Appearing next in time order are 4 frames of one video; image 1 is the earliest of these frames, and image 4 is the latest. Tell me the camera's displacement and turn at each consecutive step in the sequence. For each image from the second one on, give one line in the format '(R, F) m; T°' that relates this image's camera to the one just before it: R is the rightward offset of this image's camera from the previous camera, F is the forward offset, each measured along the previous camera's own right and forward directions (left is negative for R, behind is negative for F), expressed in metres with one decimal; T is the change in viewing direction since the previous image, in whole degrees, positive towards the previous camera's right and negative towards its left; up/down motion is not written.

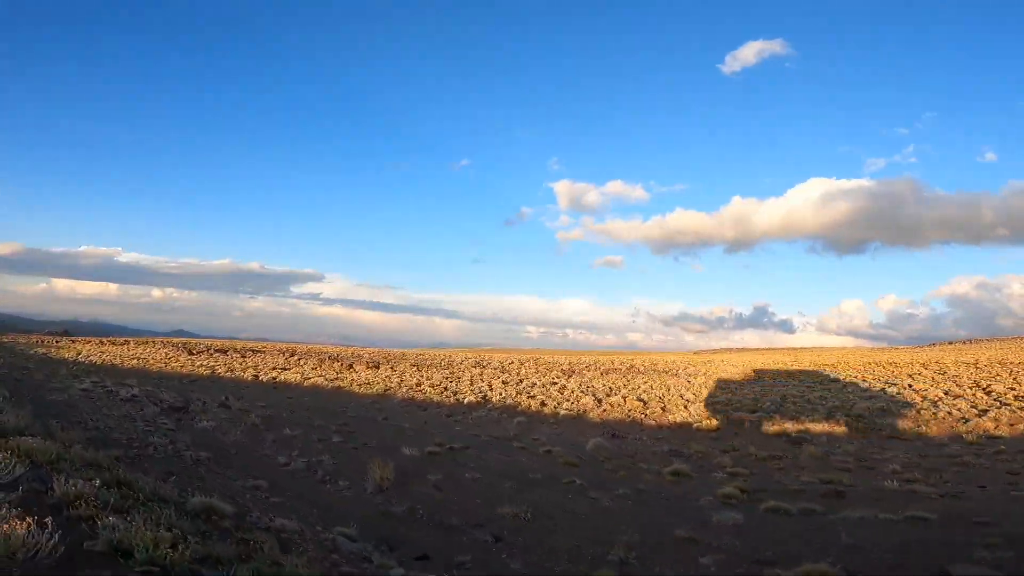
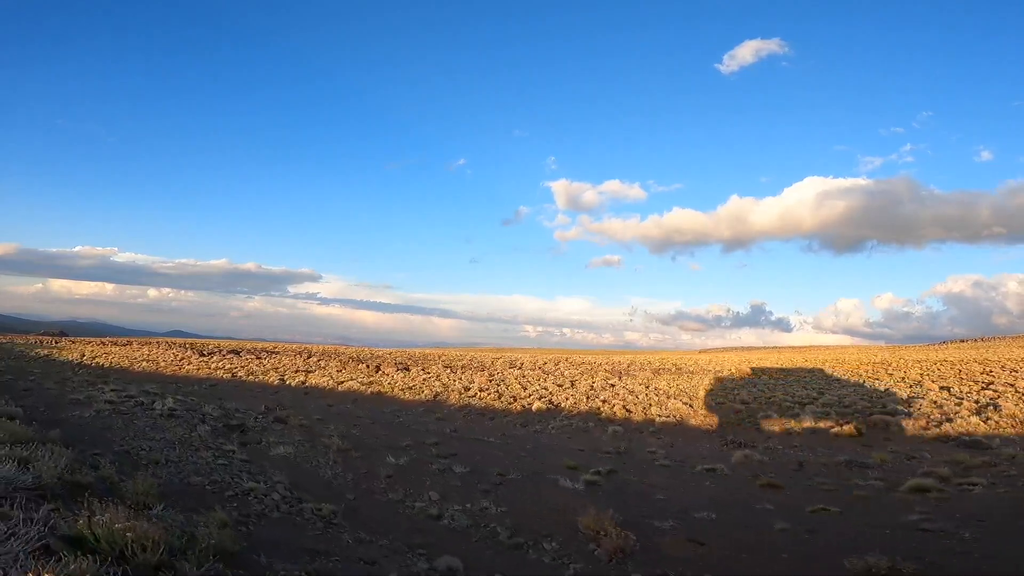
(-0.7, +0.7) m; 0°
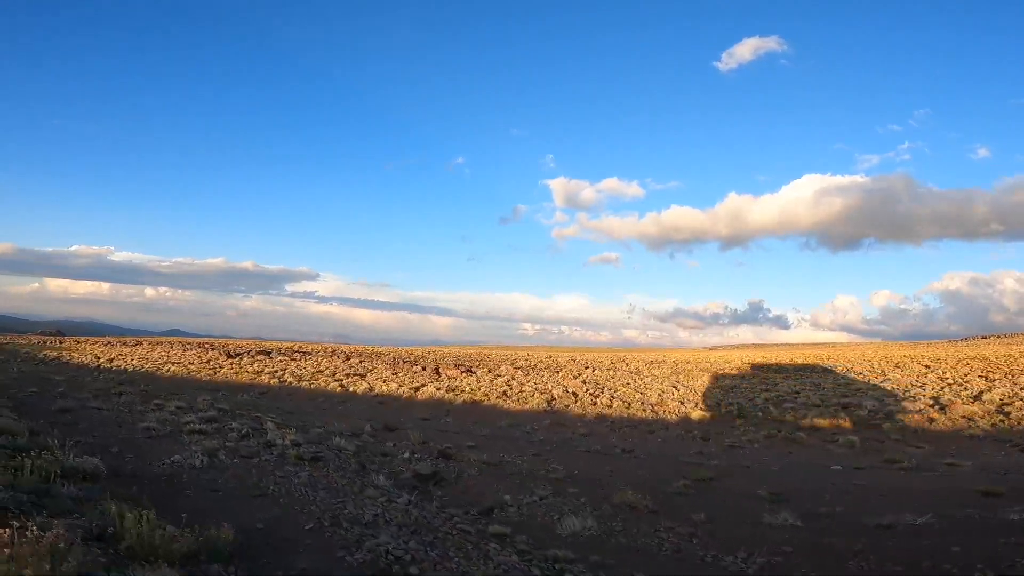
(-0.1, -0.2) m; 0°
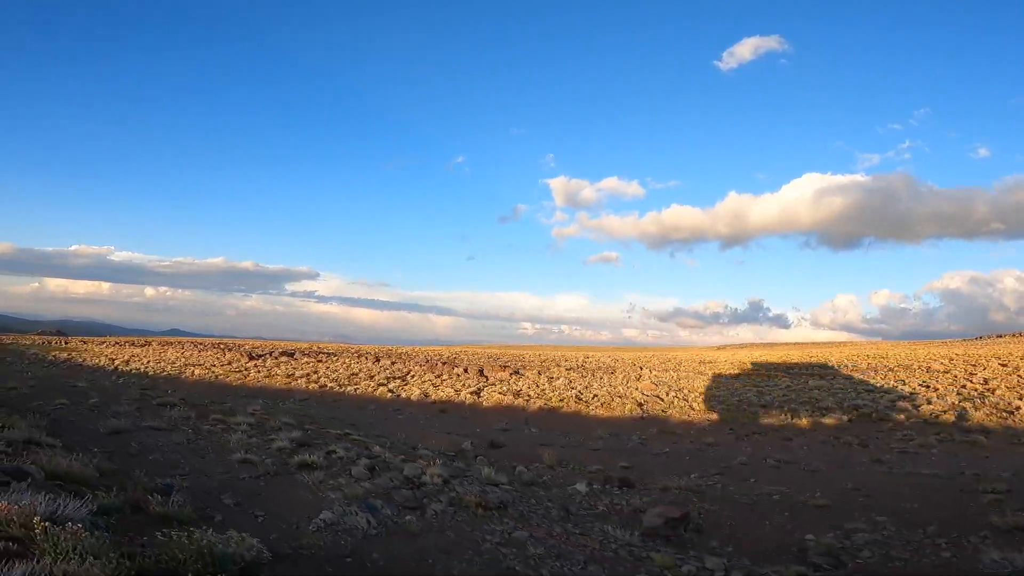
(-0.8, +0.7) m; 0°
